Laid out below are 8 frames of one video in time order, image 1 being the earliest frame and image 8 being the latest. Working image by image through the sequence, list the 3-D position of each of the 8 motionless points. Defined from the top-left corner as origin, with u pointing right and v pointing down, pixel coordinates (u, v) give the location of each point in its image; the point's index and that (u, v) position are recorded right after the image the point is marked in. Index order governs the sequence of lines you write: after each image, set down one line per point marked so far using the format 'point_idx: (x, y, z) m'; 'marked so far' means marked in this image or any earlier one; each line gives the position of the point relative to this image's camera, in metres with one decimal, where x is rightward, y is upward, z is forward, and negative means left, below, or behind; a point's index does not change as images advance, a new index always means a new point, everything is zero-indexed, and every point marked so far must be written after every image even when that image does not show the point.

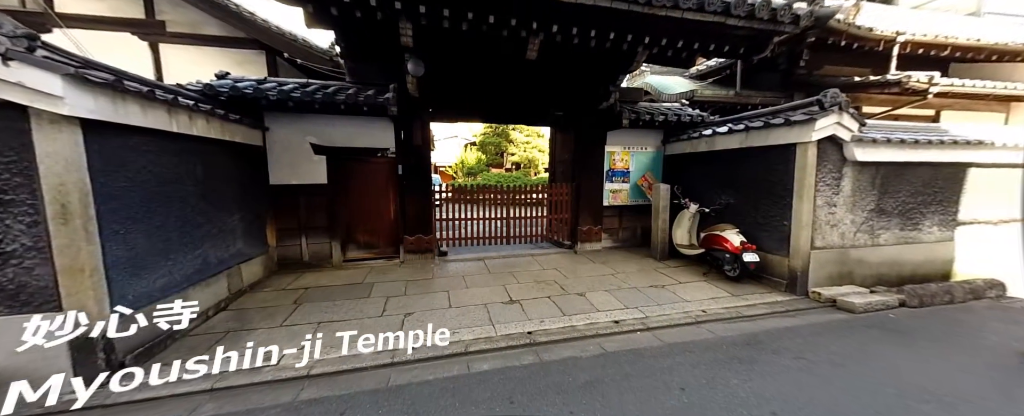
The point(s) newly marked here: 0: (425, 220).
0: (-1.5, -0.2, +5.4) m
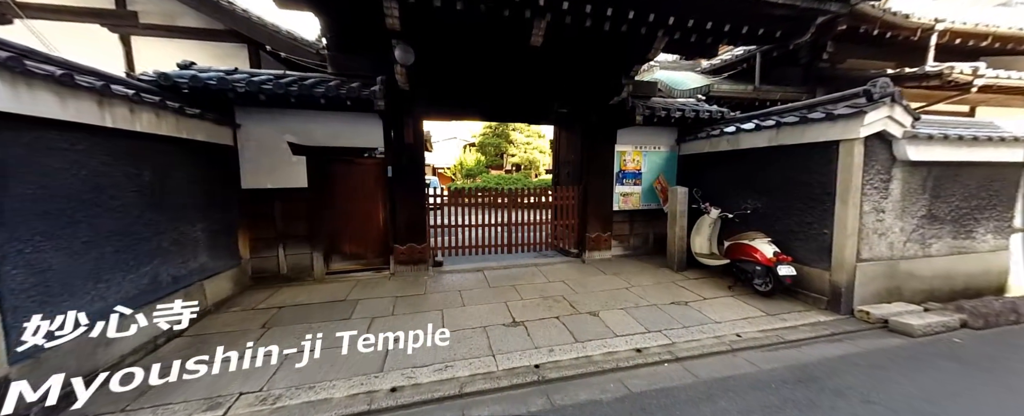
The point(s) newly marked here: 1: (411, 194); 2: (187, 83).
0: (-1.5, -0.3, +4.9) m
1: (-1.6, +0.2, +4.8) m
2: (-3.5, +1.3, +3.4) m
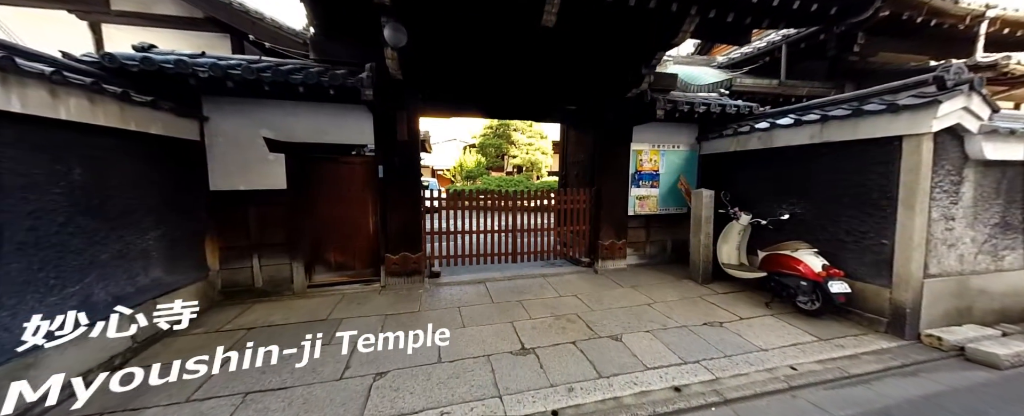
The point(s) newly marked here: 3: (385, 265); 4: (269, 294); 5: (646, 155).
0: (-1.4, -0.4, +4.3) m
1: (-1.5, +0.2, +4.2) m
2: (-3.4, +1.3, +2.9) m
3: (-1.7, -0.8, +4.3) m
4: (-3.1, -1.1, +4.0) m
5: (+2.2, +0.9, +5.1) m
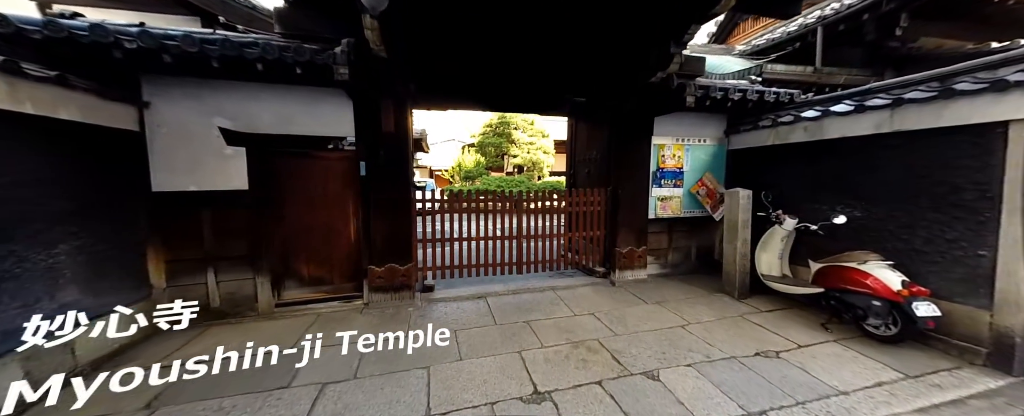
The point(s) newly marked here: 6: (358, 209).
0: (-1.3, -0.4, +3.7) m
1: (-1.4, +0.1, +3.6) m
2: (-3.3, +1.2, +2.2) m
3: (-1.7, -0.8, +3.6) m
4: (-3.0, -1.1, +3.3) m
5: (+2.3, +0.8, +4.5) m
6: (-1.8, 0.0, +3.6) m
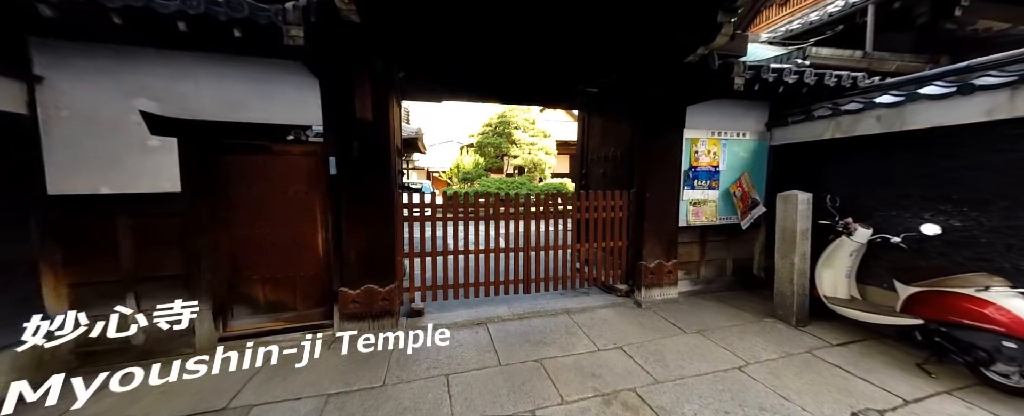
0: (-1.2, -0.5, +3.0) m
1: (-1.4, +0.1, +2.9) m
2: (-3.3, +1.2, +1.5) m
3: (-1.6, -0.9, +2.9) m
4: (-2.9, -1.2, +2.6) m
5: (+2.3, +0.8, +3.8) m
6: (-1.7, -0.1, +2.9) m
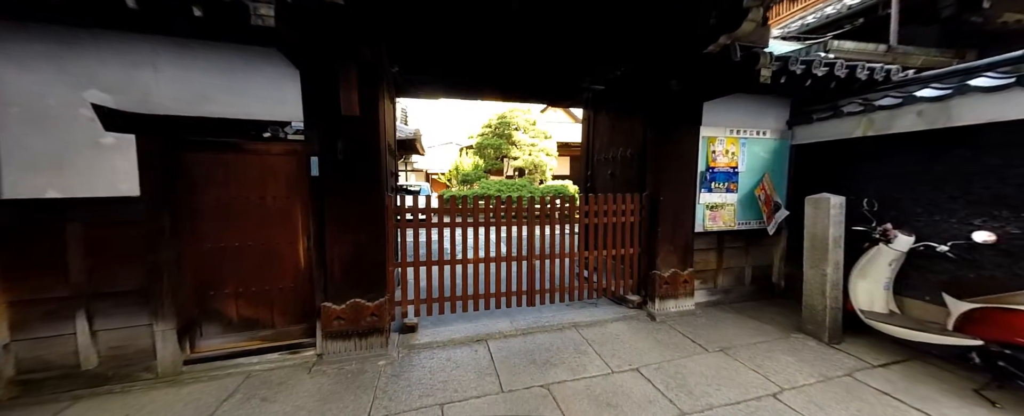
0: (-1.2, -0.5, +2.7) m
1: (-1.3, 0.0, +2.6) m
2: (-3.2, +1.2, +1.2) m
3: (-1.6, -0.9, +2.6) m
4: (-2.9, -1.2, +2.3) m
5: (+2.3, +0.7, +3.5) m
6: (-1.7, -0.1, +2.6) m
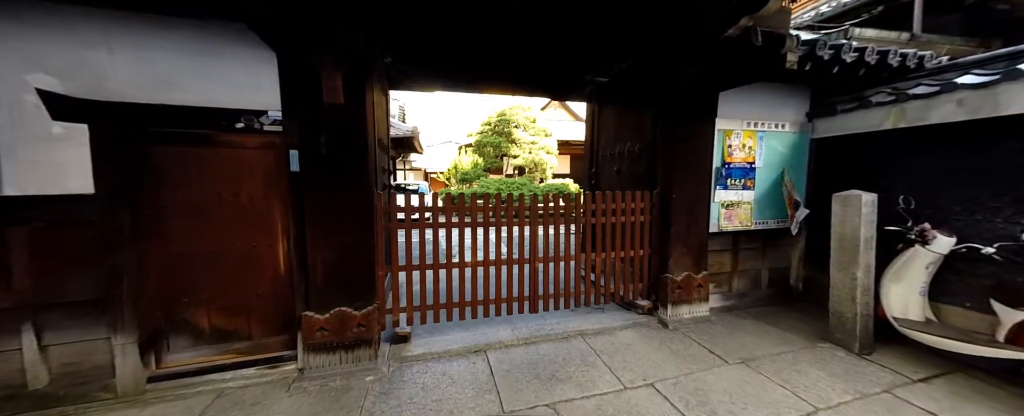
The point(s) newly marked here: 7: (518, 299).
0: (-1.2, -0.5, +2.4) m
1: (-1.3, 0.0, +2.3) m
2: (-3.2, +1.2, +0.9) m
3: (-1.6, -0.9, +2.4) m
4: (-2.9, -1.2, +2.0) m
5: (+2.4, +0.7, +3.3) m
6: (-1.7, -0.1, +2.3) m
7: (+0.1, -0.9, +3.1) m
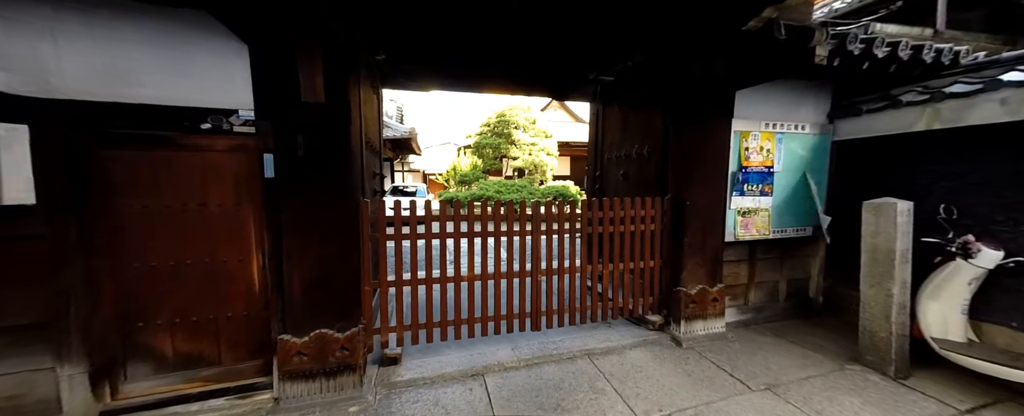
0: (-1.2, -0.6, +2.2) m
1: (-1.3, 0.0, +2.1) m
2: (-3.2, +1.1, +0.7) m
3: (-1.6, -1.0, +2.1) m
4: (-2.9, -1.3, +1.8) m
5: (+2.4, +0.6, +3.1) m
6: (-1.7, -0.2, +2.1) m
7: (+0.1, -0.9, +2.8) m
